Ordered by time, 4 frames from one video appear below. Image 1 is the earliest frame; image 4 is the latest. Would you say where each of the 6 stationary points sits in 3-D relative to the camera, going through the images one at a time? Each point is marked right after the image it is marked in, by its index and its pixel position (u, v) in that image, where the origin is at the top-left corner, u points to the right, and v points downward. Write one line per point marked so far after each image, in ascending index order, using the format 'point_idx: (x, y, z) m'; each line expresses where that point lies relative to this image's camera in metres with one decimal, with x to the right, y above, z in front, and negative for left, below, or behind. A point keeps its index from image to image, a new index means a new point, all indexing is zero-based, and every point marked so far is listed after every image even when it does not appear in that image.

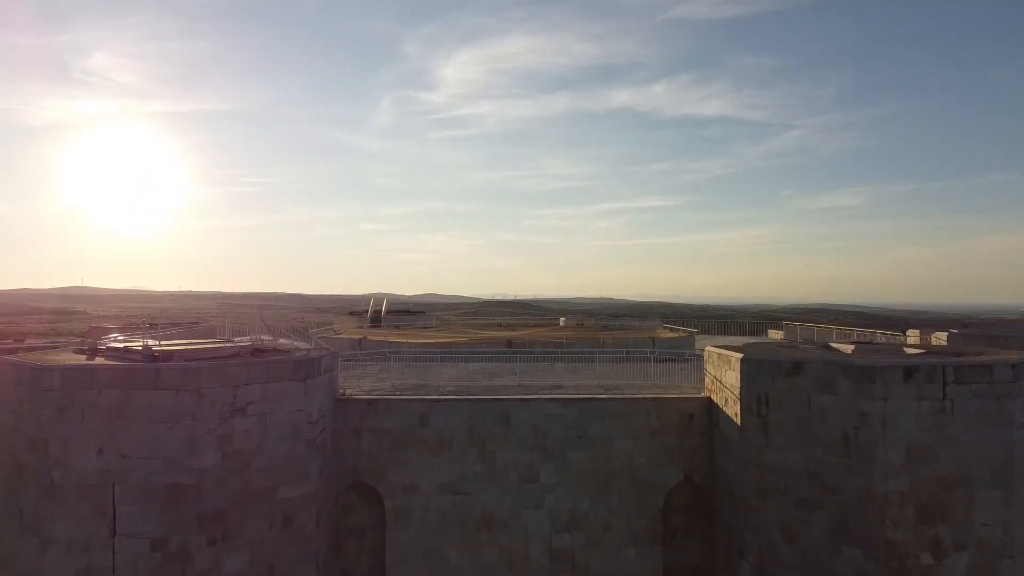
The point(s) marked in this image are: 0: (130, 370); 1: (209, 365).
0: (-4.0, -0.9, +8.4) m
1: (-3.3, -0.8, +8.7) m
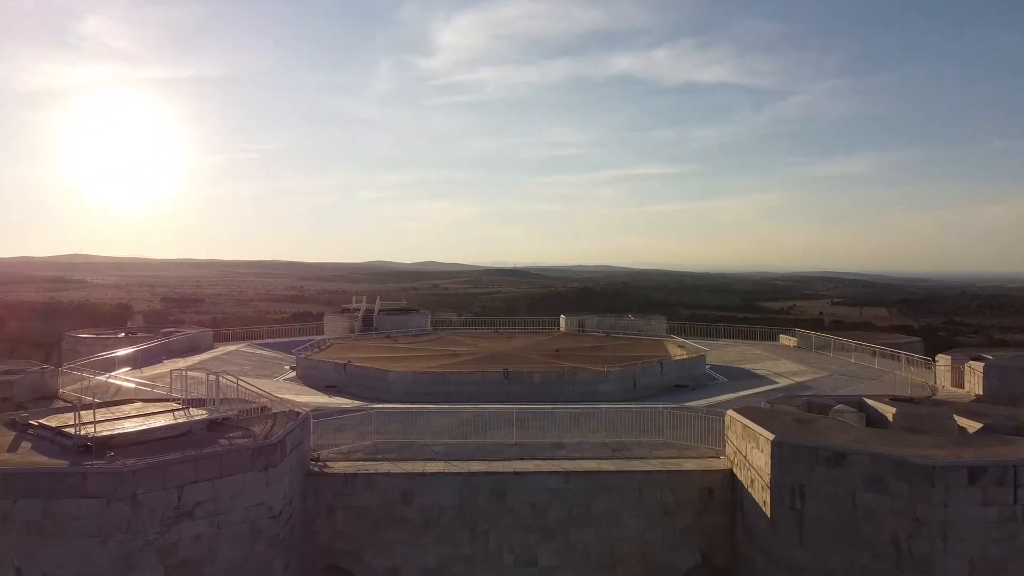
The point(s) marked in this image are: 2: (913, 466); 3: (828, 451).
0: (-4.1, -1.6, +7.1) m
1: (-3.3, -1.6, +7.4) m
2: (+3.7, -1.7, +7.5) m
3: (+3.1, -1.6, +8.0) m
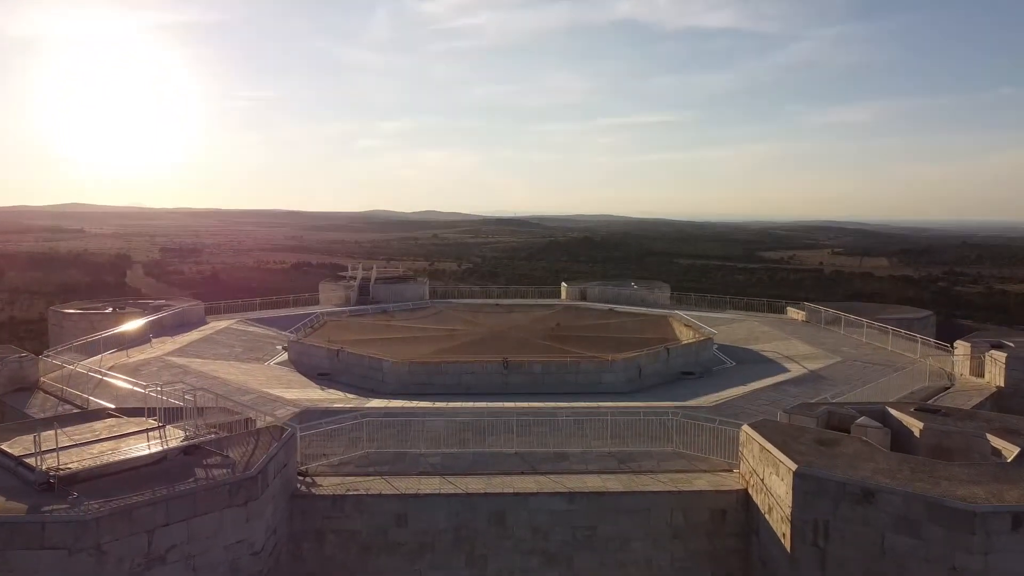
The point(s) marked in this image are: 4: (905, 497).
0: (-4.1, -1.9, +6.5) m
1: (-3.3, -1.8, +6.7) m
2: (+3.7, -1.9, +6.9) m
3: (+3.2, -1.8, +7.4) m
4: (+3.5, -1.8, +7.1) m
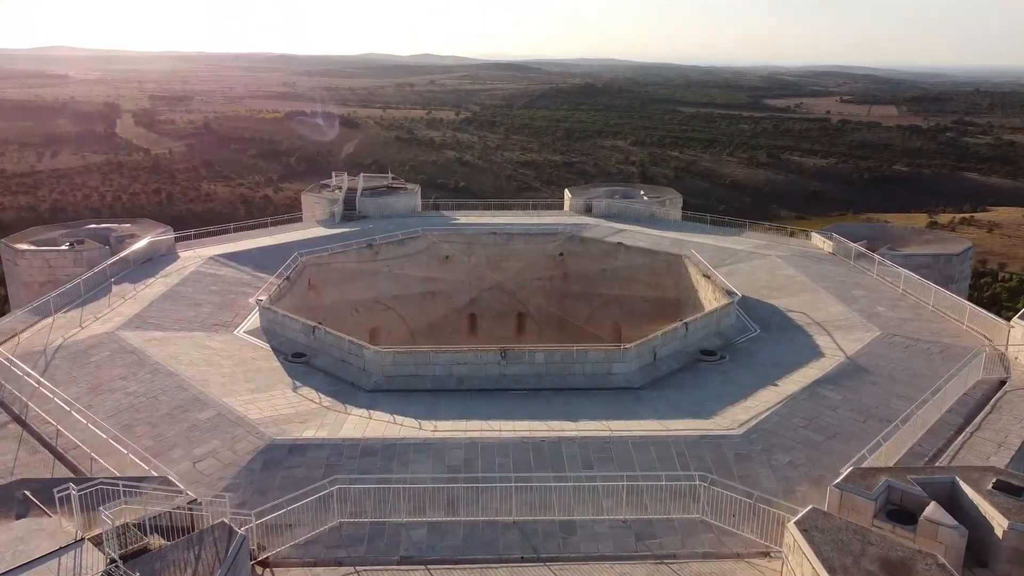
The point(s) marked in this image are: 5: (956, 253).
0: (-4.1, -3.1, +4.9) m
1: (-3.3, -3.0, +5.2) m
2: (+3.7, -3.0, +5.3) m
3: (+3.1, -2.8, +5.8) m
4: (+3.4, -2.9, +5.5) m
5: (+11.0, +0.8, +20.0) m
